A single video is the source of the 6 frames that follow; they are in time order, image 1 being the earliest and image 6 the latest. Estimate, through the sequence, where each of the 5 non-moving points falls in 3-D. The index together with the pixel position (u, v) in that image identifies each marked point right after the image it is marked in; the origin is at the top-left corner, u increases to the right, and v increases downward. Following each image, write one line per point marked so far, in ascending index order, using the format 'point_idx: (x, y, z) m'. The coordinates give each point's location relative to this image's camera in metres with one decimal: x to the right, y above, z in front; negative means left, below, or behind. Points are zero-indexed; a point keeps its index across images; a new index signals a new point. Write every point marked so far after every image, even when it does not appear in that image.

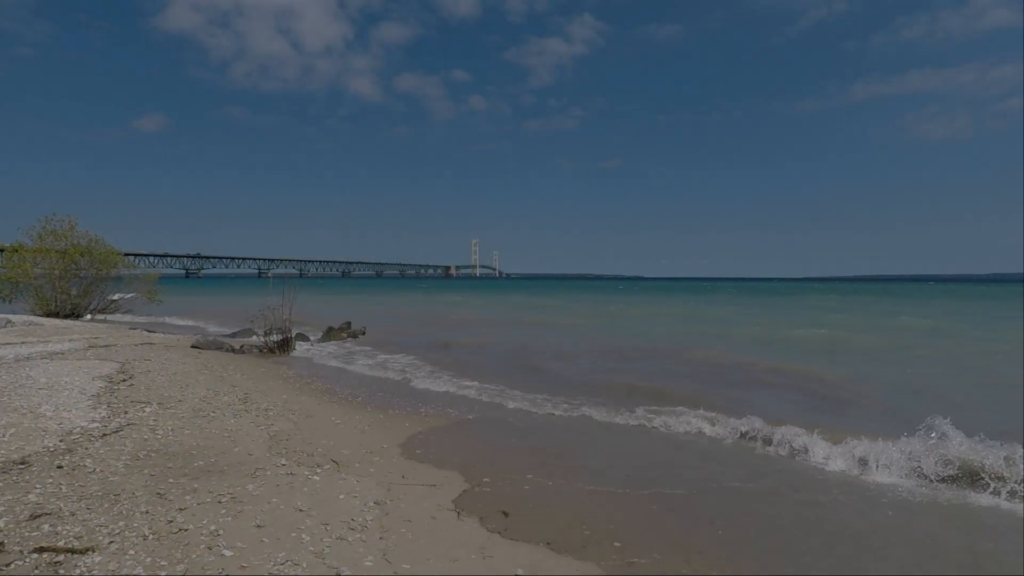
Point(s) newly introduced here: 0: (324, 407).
0: (-4.2, -2.7, +11.6) m
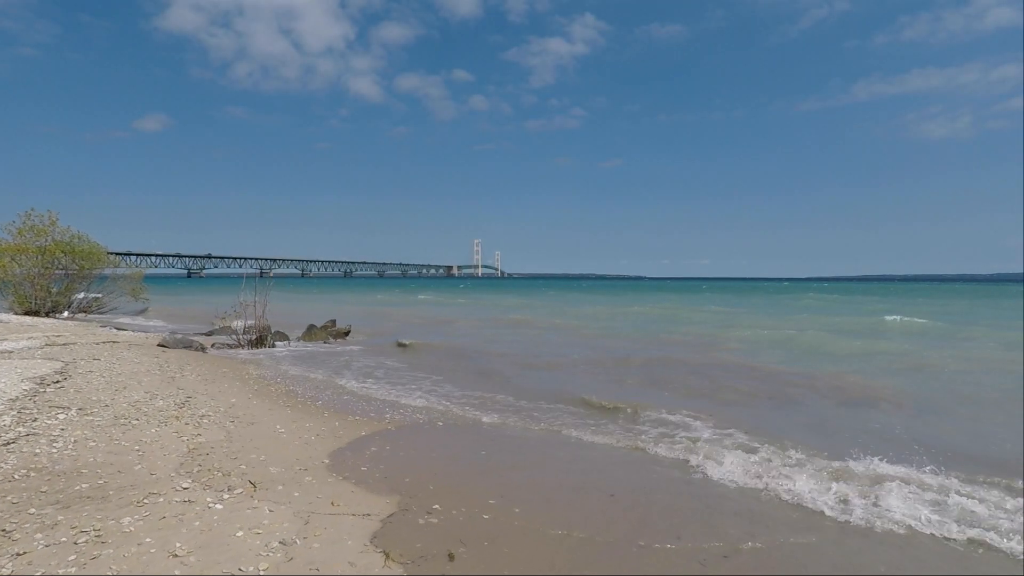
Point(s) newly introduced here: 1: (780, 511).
0: (-4.7, -2.5, +10.3) m
1: (+3.4, -2.9, +6.7) m
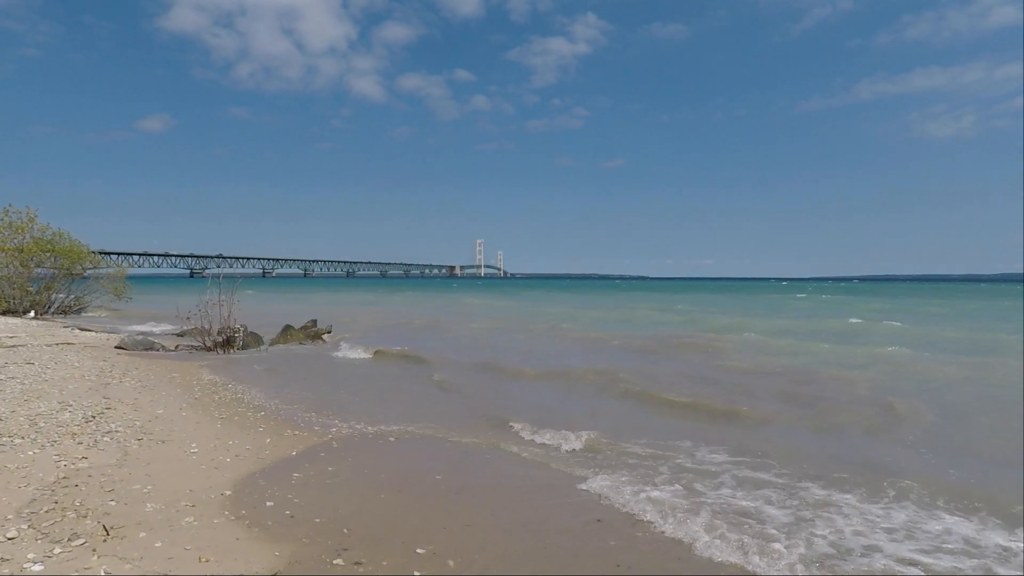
0: (-5.4, -2.4, +9.0) m
1: (+2.8, -2.8, +5.4) m
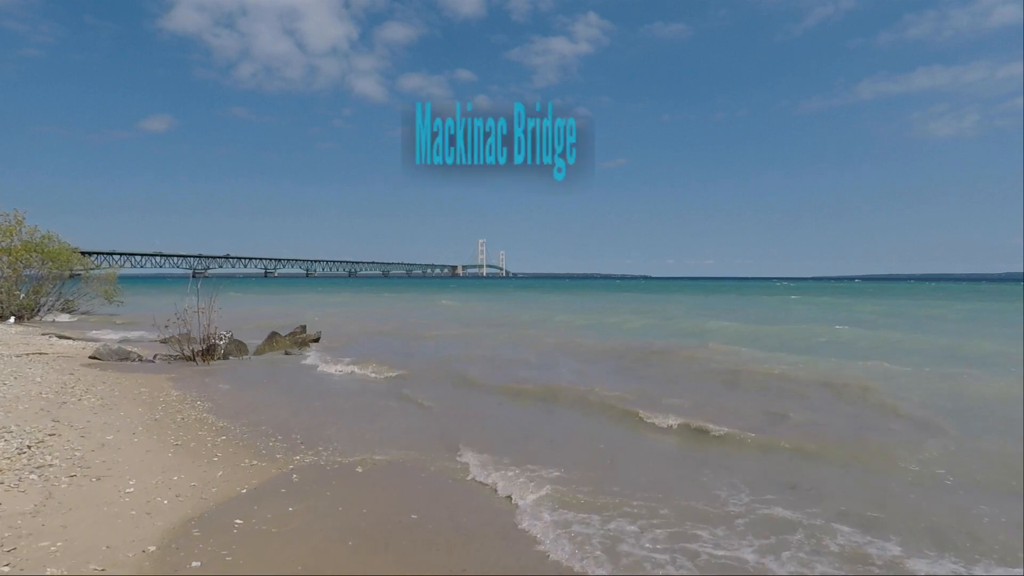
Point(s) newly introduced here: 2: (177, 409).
0: (-5.7, -2.6, +8.2) m
1: (+2.4, -3.1, +4.6) m
2: (-7.4, -2.7, +11.4) m
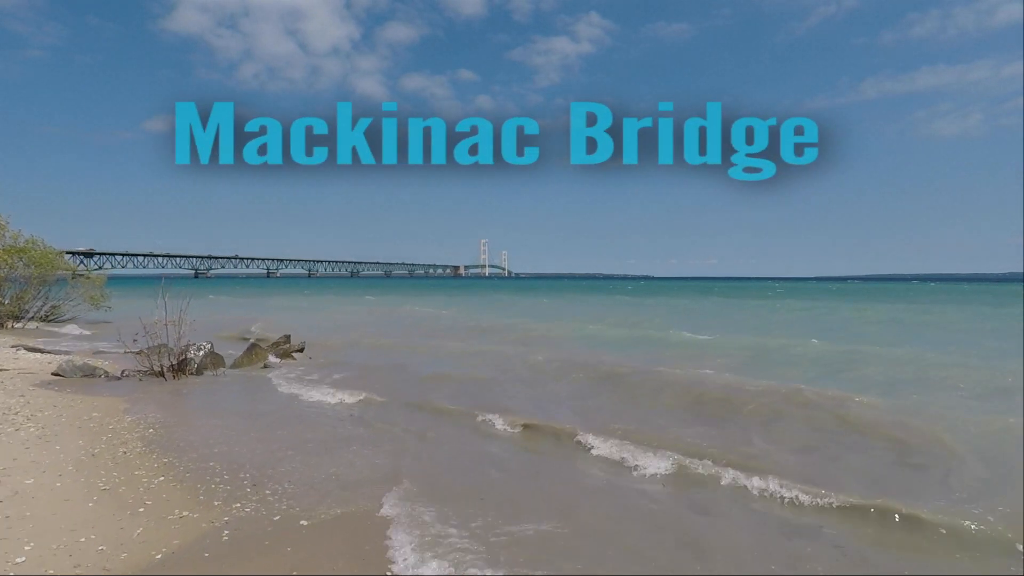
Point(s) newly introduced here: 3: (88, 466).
0: (-6.2, -3.0, +7.3) m
1: (+1.9, -3.5, +3.6) m
2: (-7.8, -3.1, +10.5) m
3: (-7.2, -3.0, +8.9) m
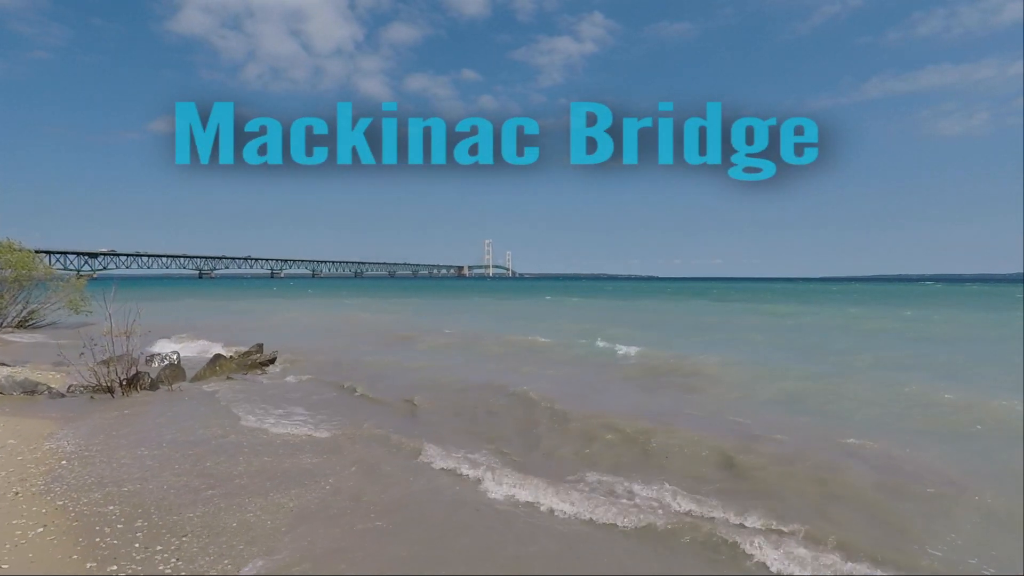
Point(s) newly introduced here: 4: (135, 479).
0: (-7.2, -3.4, +6.2) m
1: (+0.9, -3.8, +2.4) m
2: (-8.8, -3.4, +9.4) m
3: (-8.2, -3.4, +7.8) m
4: (-7.0, -3.5, +9.5) m
